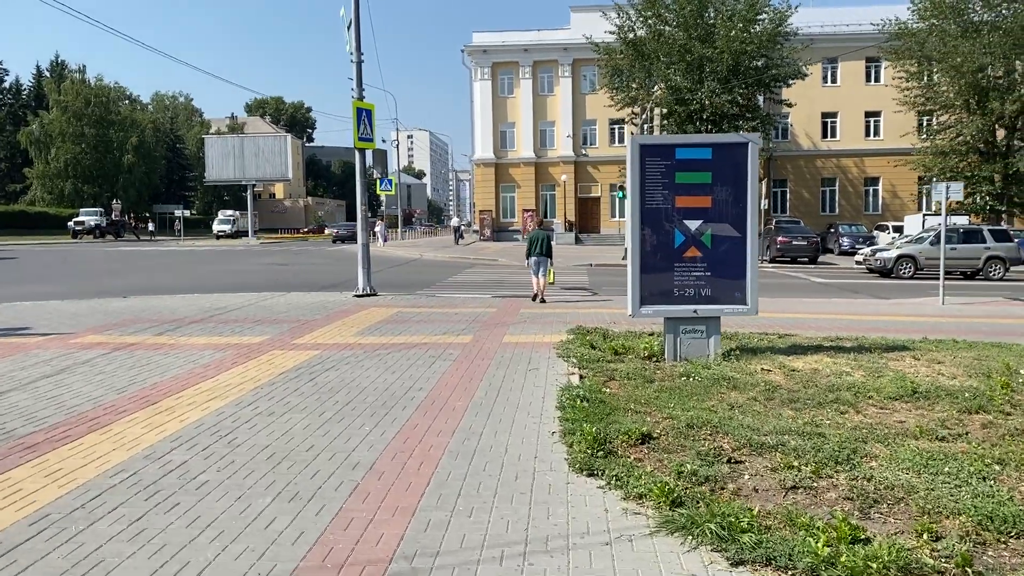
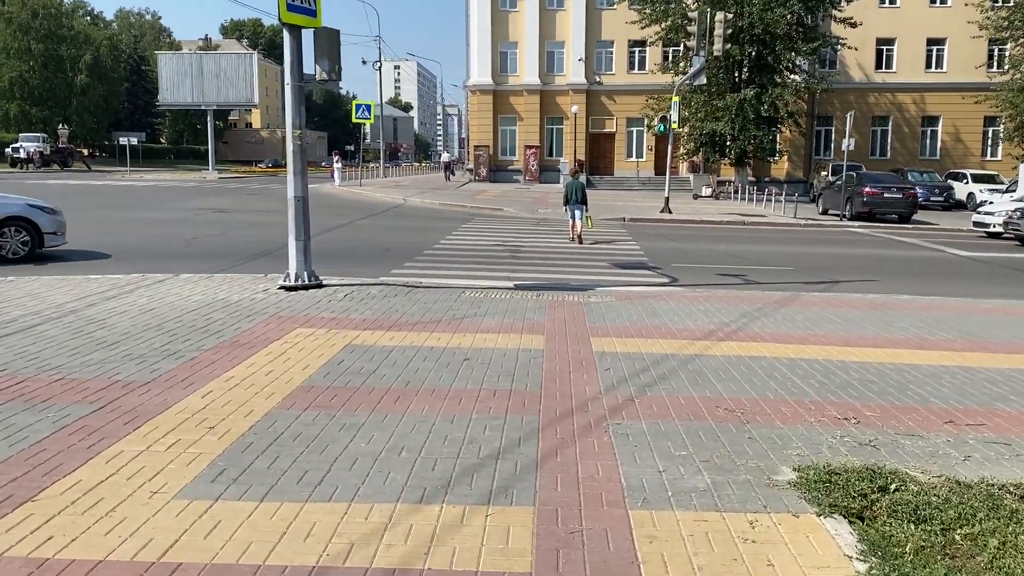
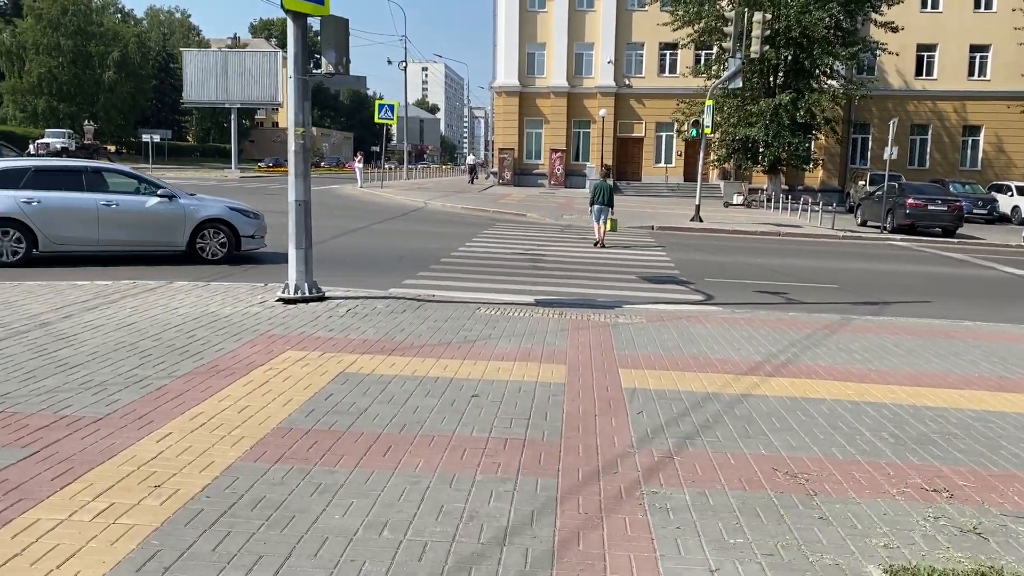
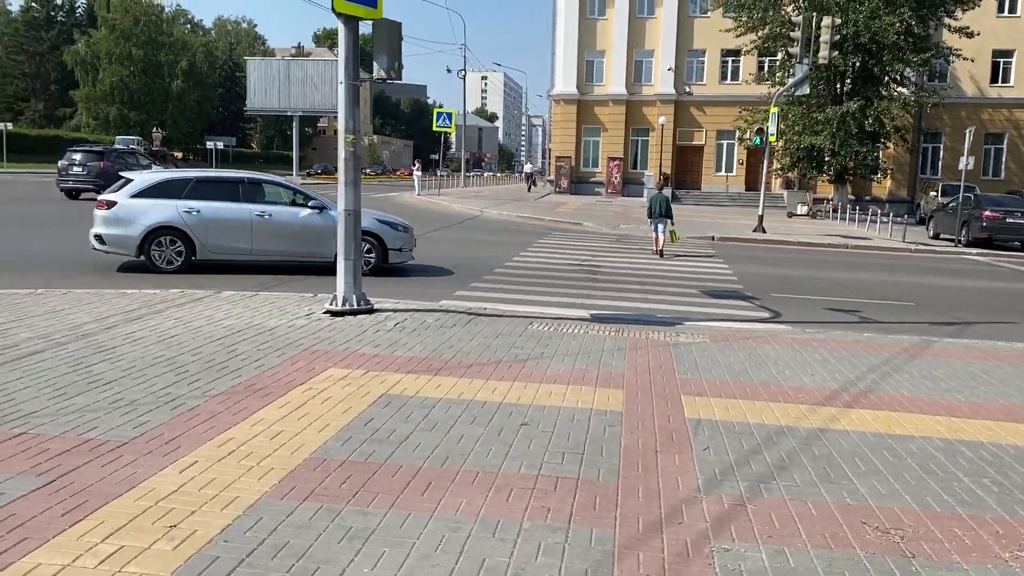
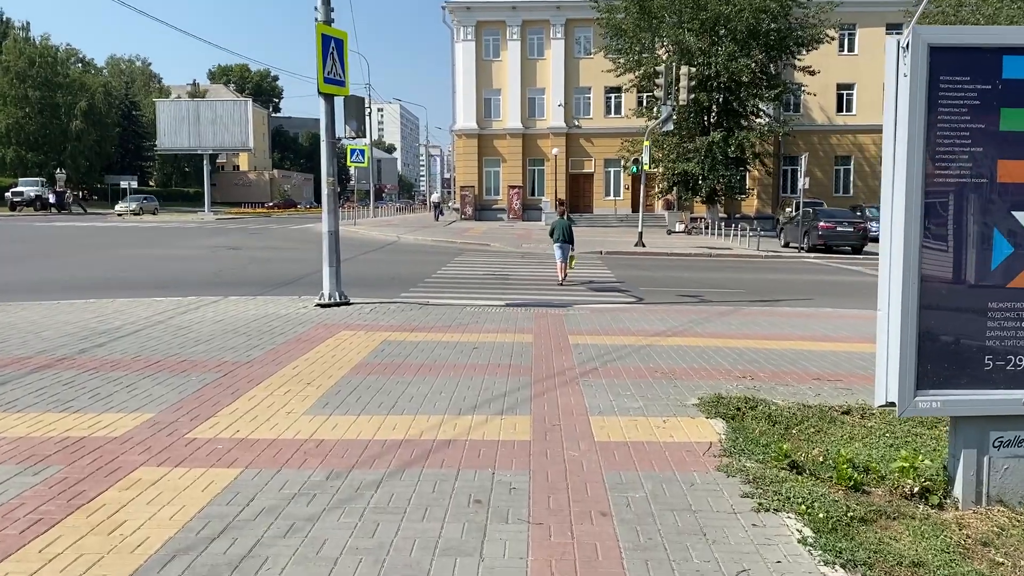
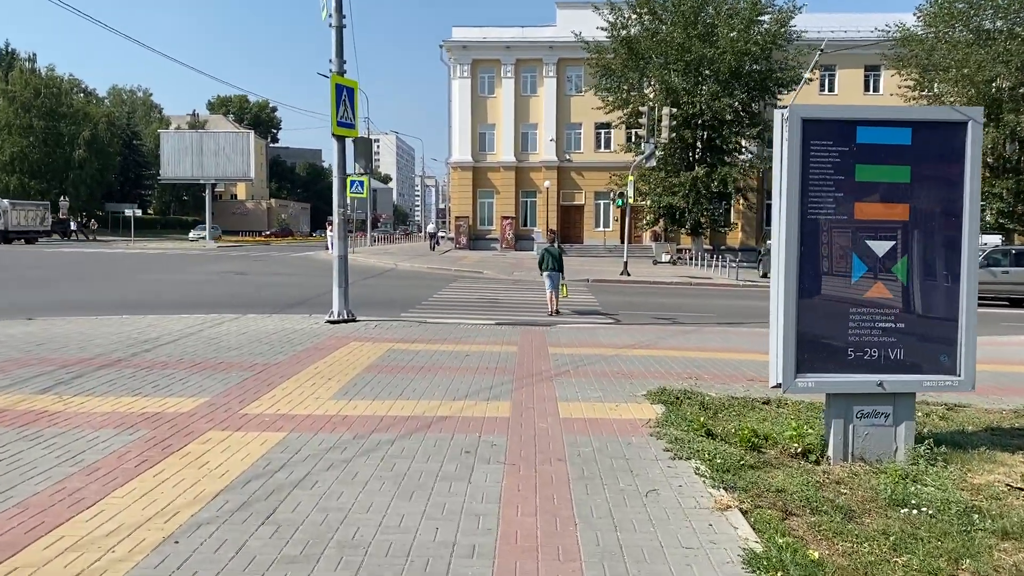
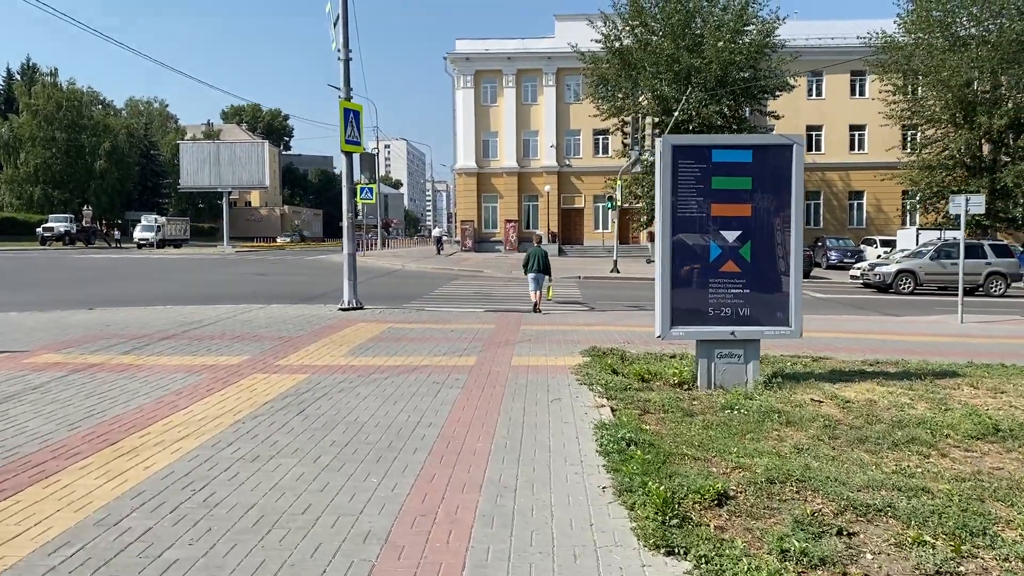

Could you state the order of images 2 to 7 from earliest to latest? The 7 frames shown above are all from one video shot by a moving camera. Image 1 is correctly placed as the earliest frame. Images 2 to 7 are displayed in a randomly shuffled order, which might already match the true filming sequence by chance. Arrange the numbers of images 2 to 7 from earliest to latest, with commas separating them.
7, 6, 5, 2, 3, 4
